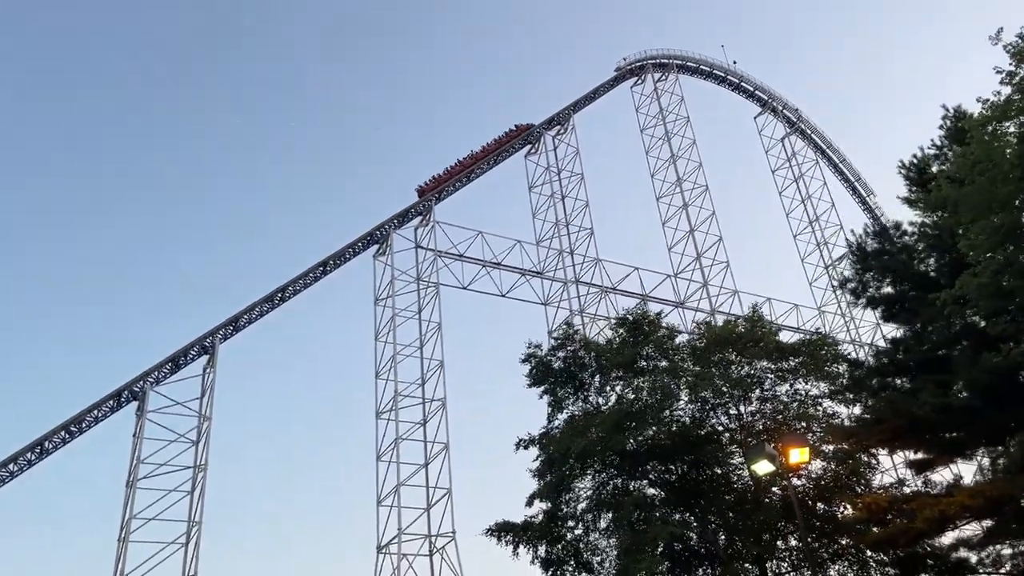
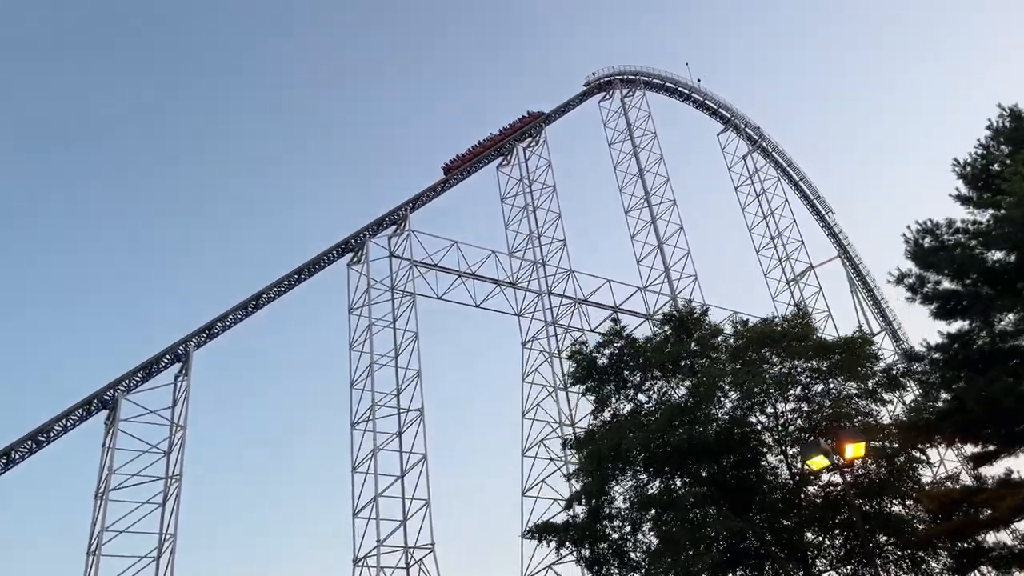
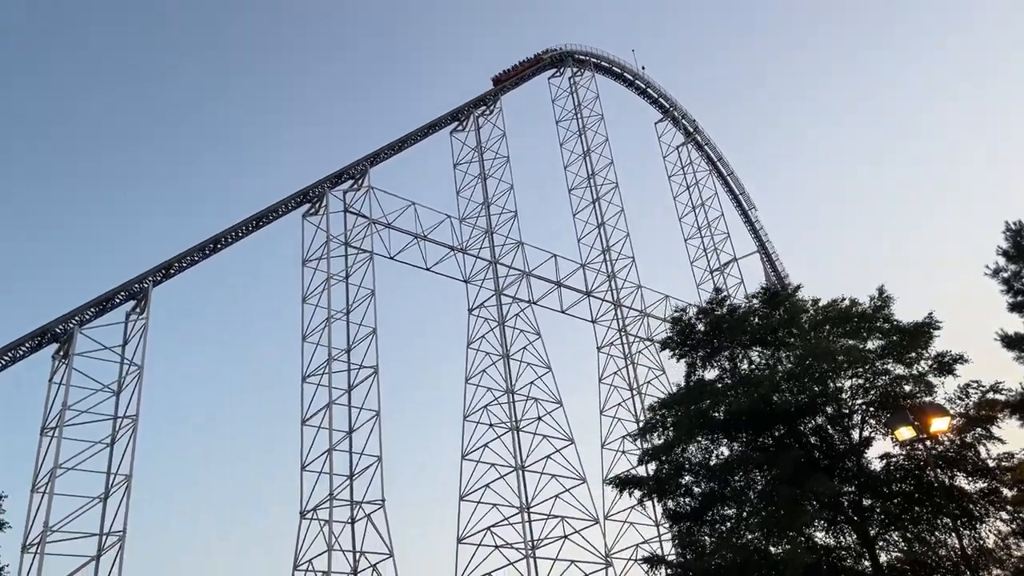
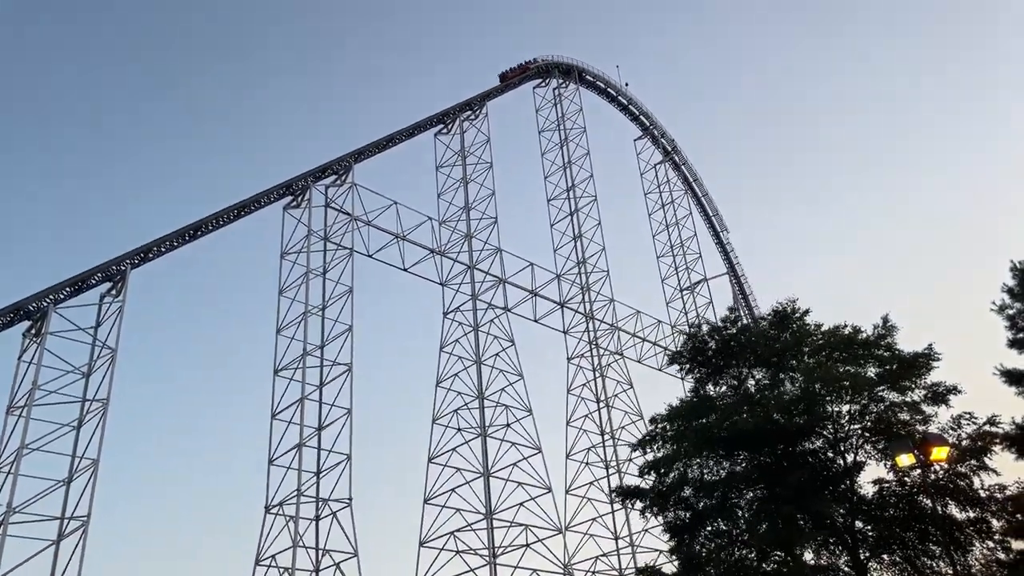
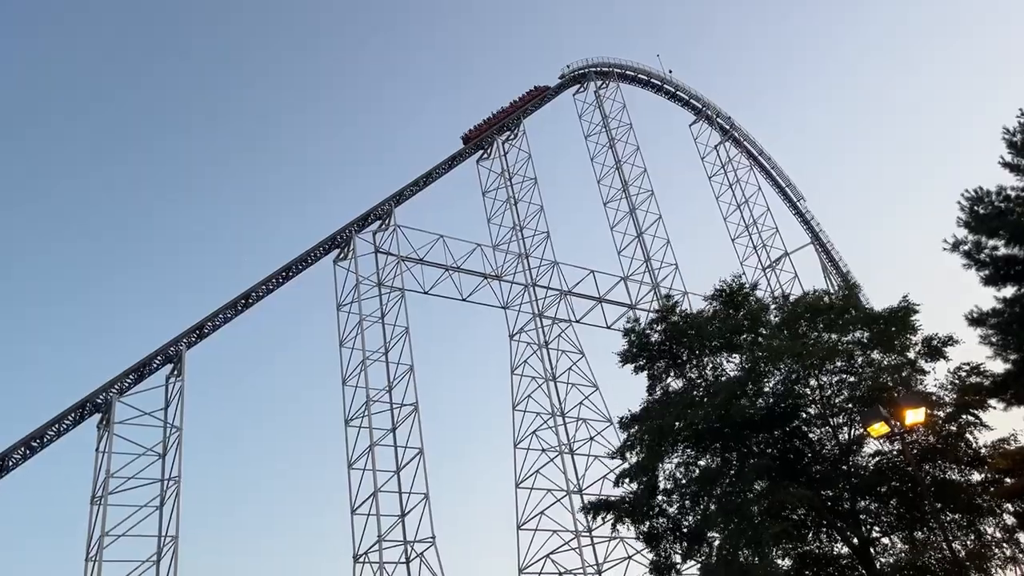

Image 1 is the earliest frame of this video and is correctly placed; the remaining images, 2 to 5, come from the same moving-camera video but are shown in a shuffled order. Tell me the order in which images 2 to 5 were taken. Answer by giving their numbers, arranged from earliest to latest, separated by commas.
2, 5, 3, 4
